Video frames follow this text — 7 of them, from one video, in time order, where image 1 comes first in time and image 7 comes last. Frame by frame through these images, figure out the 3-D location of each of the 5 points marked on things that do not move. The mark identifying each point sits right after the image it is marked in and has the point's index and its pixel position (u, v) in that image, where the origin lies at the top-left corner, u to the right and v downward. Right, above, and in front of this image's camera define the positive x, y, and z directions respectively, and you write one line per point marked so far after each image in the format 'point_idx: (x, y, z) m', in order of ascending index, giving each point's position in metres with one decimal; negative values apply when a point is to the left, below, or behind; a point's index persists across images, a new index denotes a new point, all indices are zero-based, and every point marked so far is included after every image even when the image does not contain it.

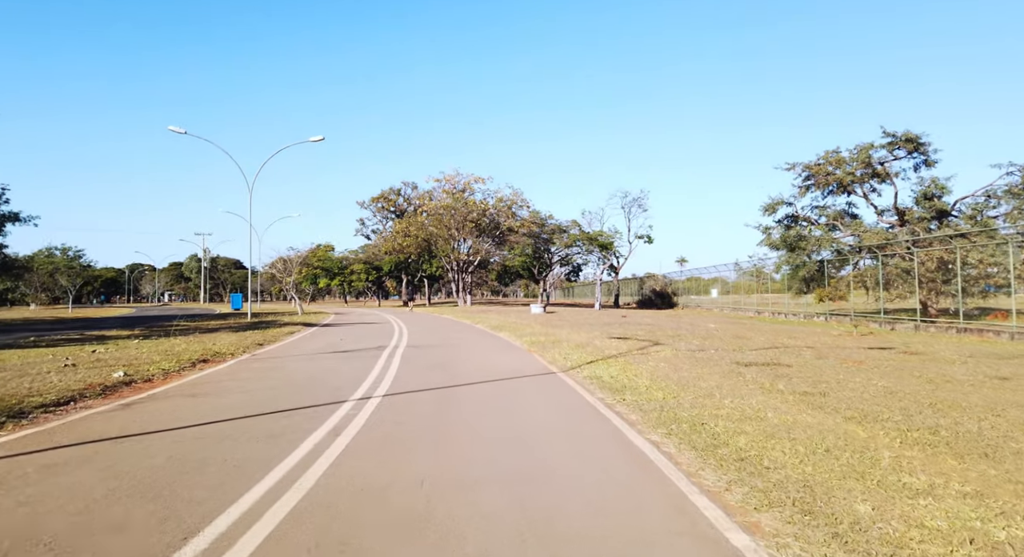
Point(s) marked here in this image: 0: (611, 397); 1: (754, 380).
0: (+1.6, -1.9, +10.5) m
1: (+4.3, -1.8, +11.4) m
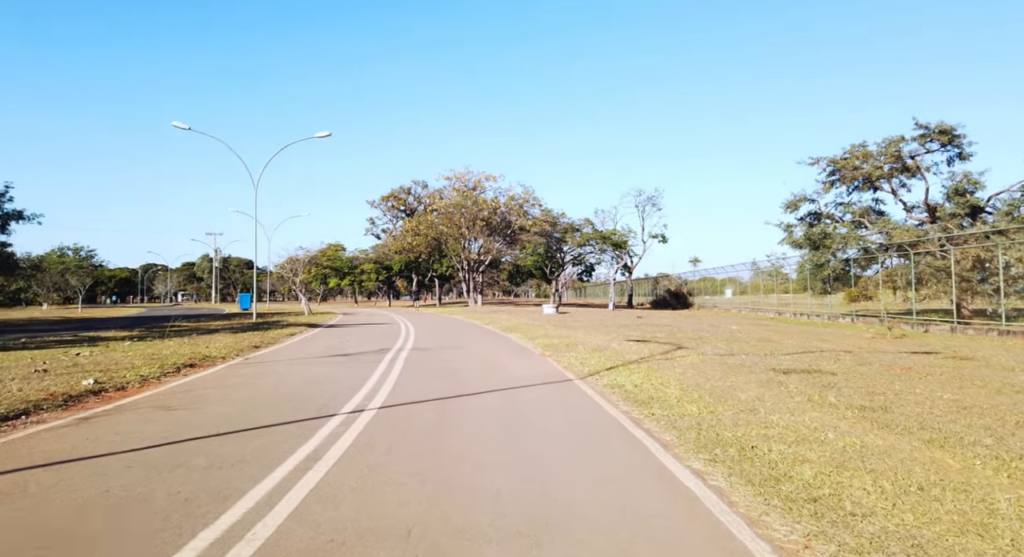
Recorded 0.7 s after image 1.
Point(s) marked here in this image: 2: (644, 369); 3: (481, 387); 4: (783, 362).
0: (+1.8, -1.9, +9.2) m
1: (+4.5, -1.7, +10.0) m
2: (+2.7, -1.8, +13.0) m
3: (-0.6, -2.0, +12.2) m
4: (+5.9, -1.8, +14.2) m
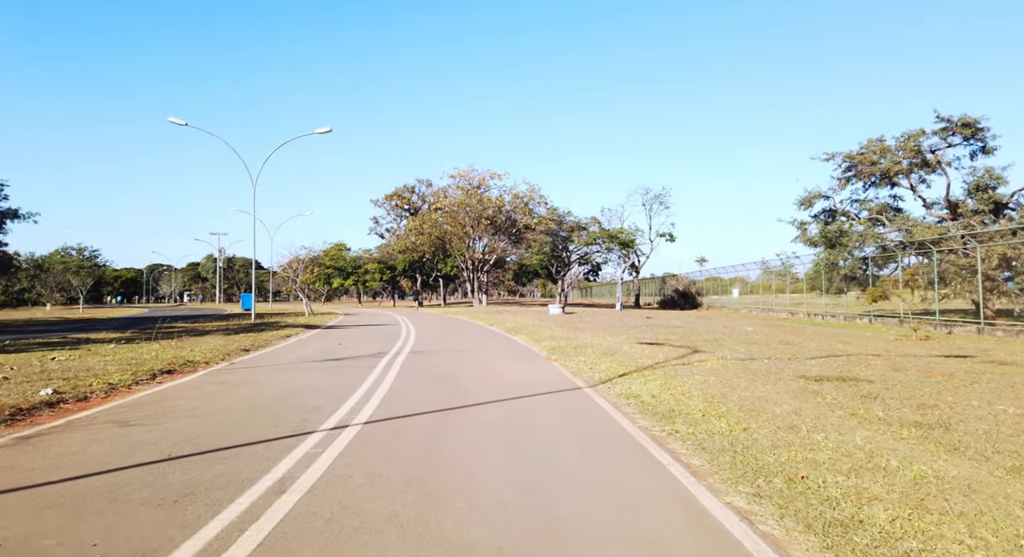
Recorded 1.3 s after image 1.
0: (+1.8, -1.9, +8.1) m
1: (+4.5, -1.7, +8.9) m
2: (+2.7, -1.8, +11.9) m
3: (-0.5, -2.0, +11.1) m
4: (+6.0, -1.8, +13.0) m
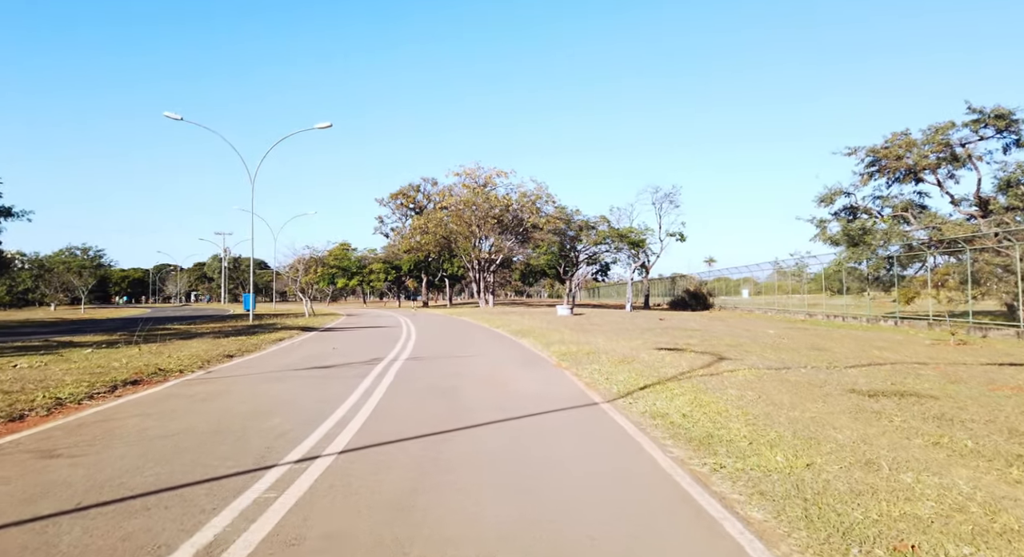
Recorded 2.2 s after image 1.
0: (+1.9, -1.9, +6.7) m
1: (+4.6, -1.7, +7.4) m
2: (+2.8, -1.8, +10.5) m
3: (-0.4, -2.0, +9.6) m
4: (+6.1, -1.8, +11.5) m
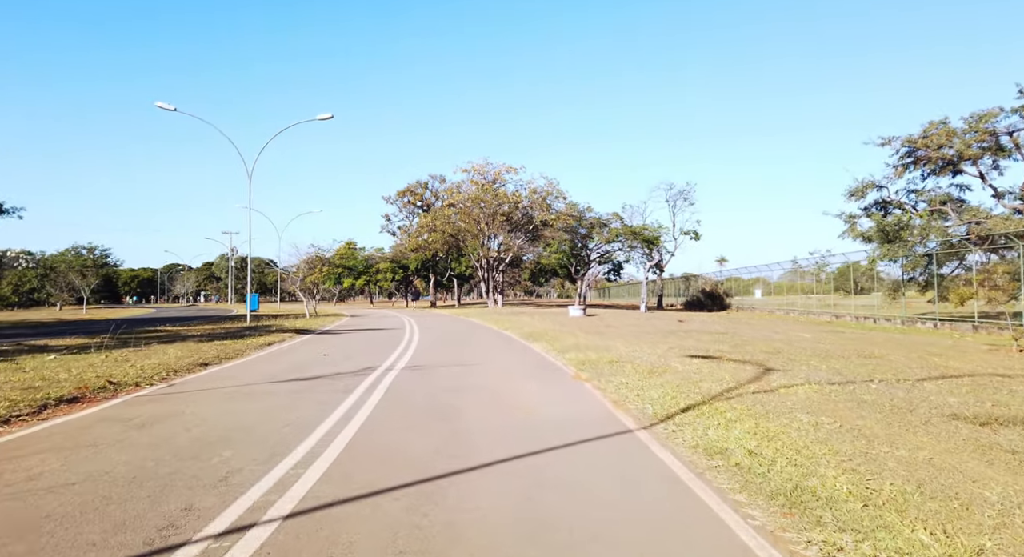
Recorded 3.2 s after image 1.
0: (+2.0, -1.8, +4.7) m
1: (+4.7, -1.7, +5.4) m
2: (+3.0, -1.7, +8.4) m
3: (-0.2, -2.0, +7.7) m
4: (+6.3, -1.7, +9.5) m
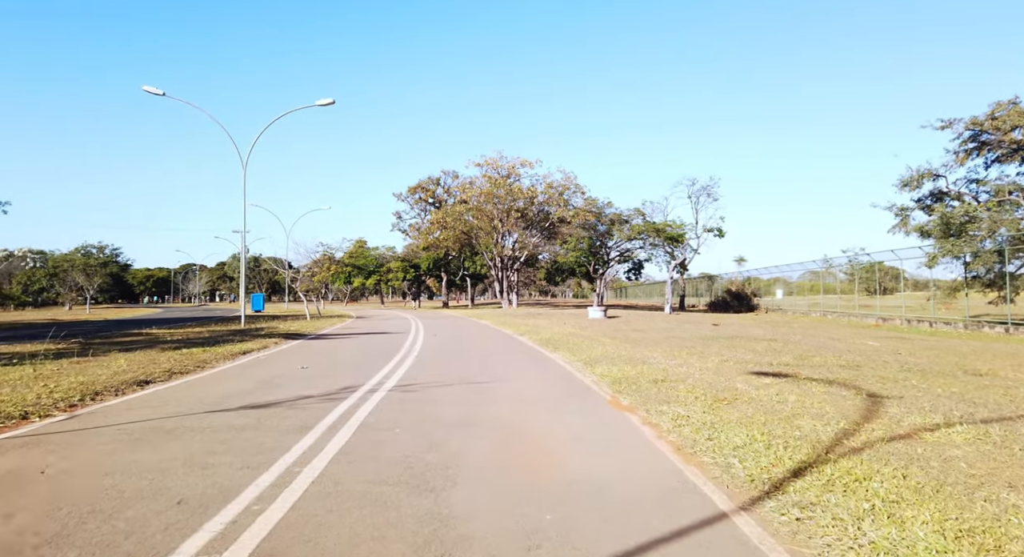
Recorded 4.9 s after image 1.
0: (+2.1, -1.7, +1.6) m
1: (+4.8, -1.6, +2.2) m
2: (+3.2, -1.7, +5.3) m
3: (-0.1, -1.9, +4.6) m
4: (+6.5, -1.7, +6.3) m
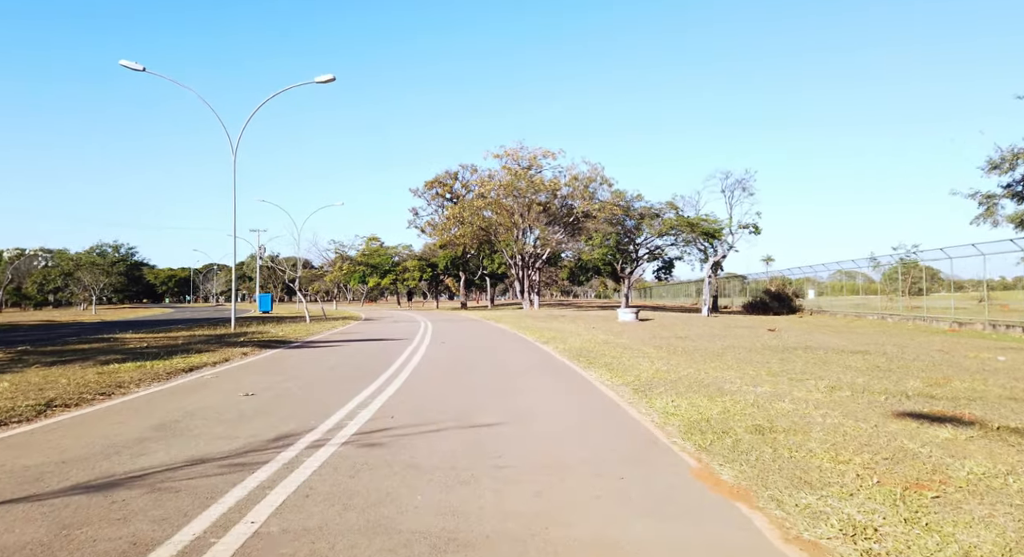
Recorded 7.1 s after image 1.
0: (+2.1, -1.6, -2.4) m
1: (+4.8, -1.5, -1.9) m
2: (+3.3, -1.6, +1.3) m
3: (0.0, -1.8, +0.7) m
4: (+6.6, -1.6, +2.1) m
